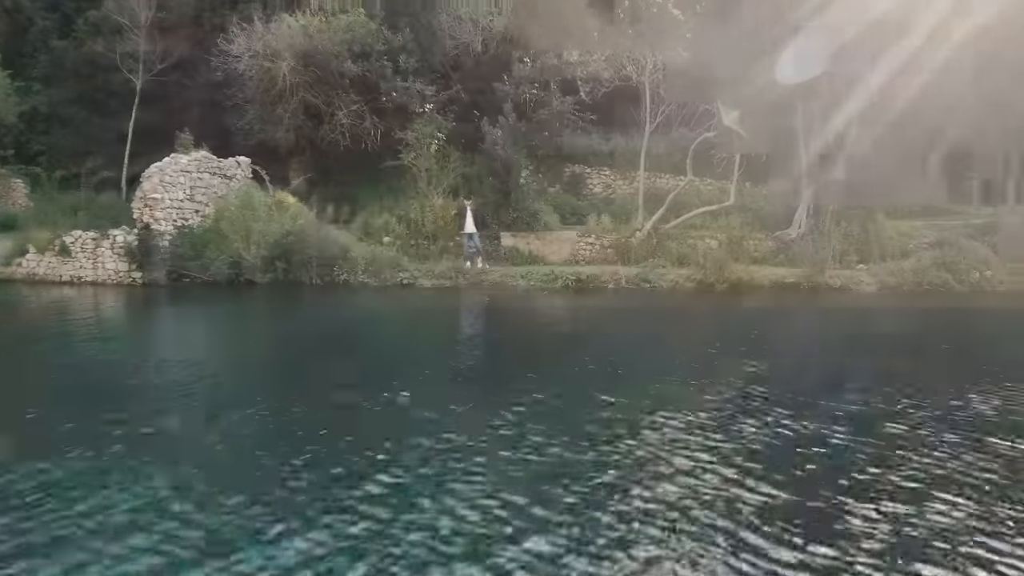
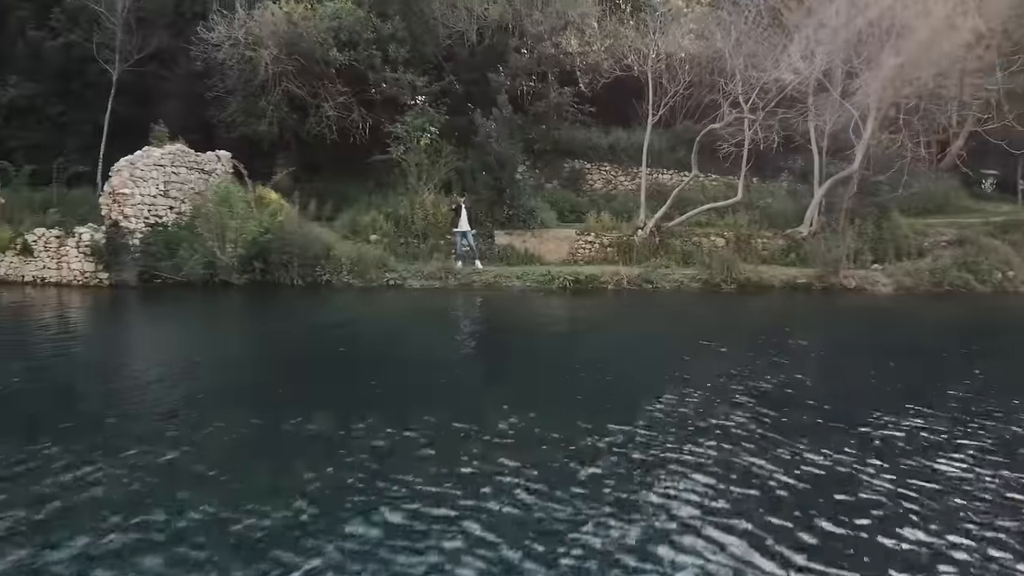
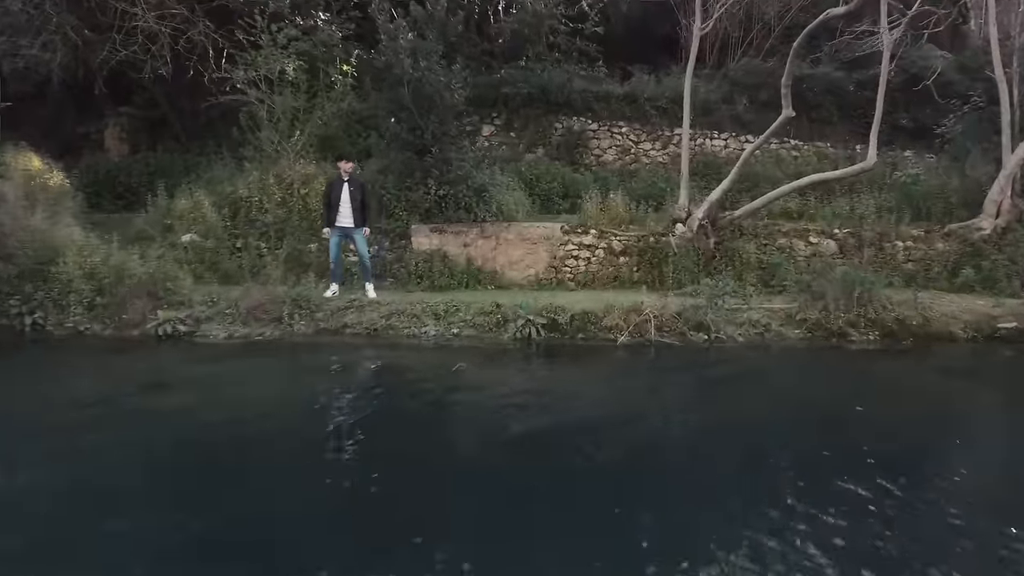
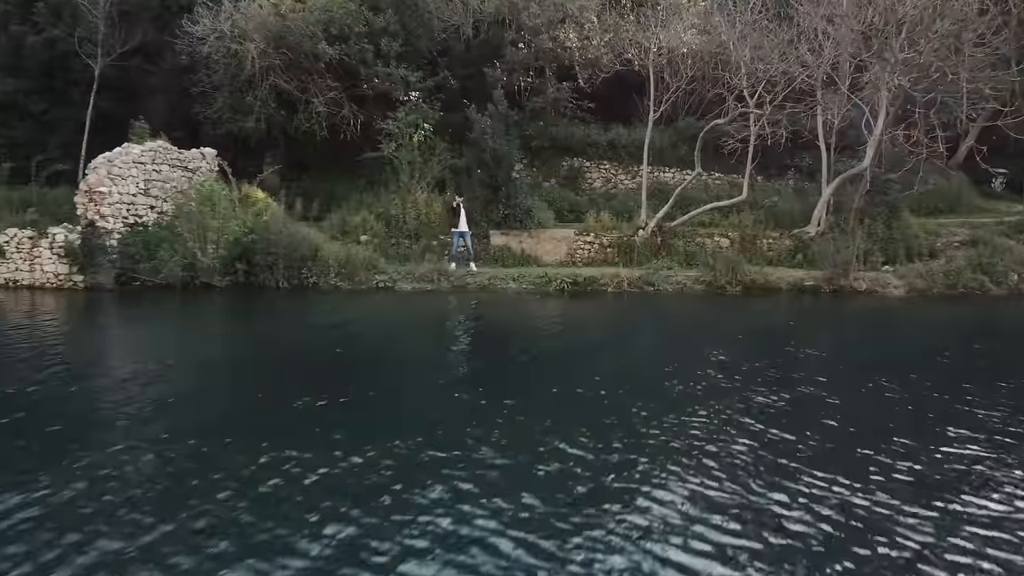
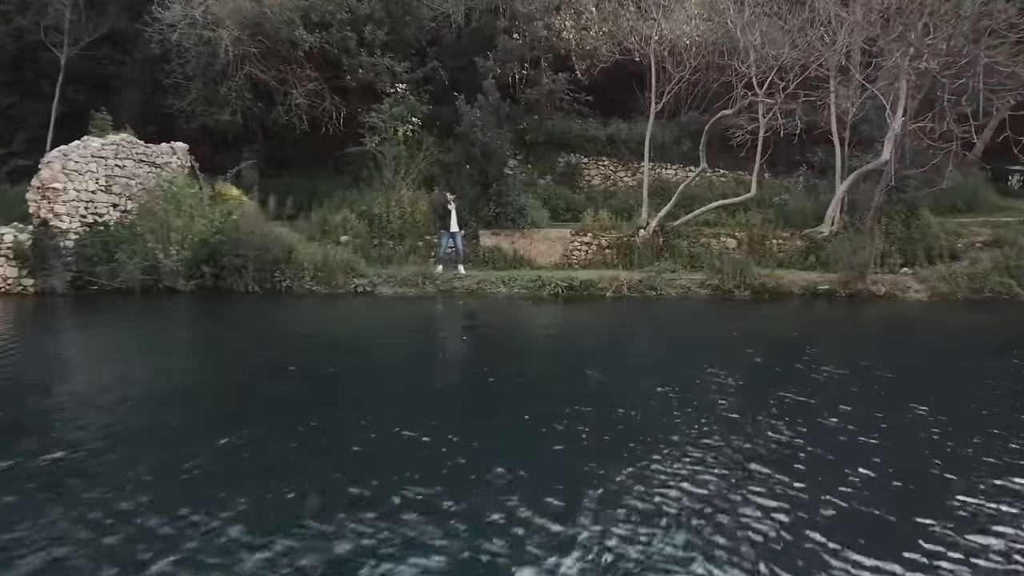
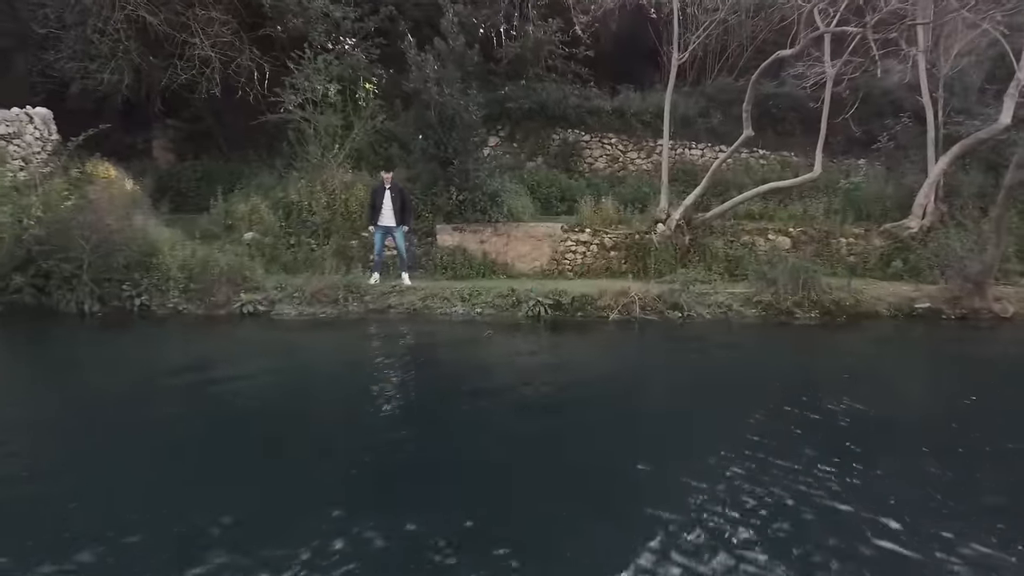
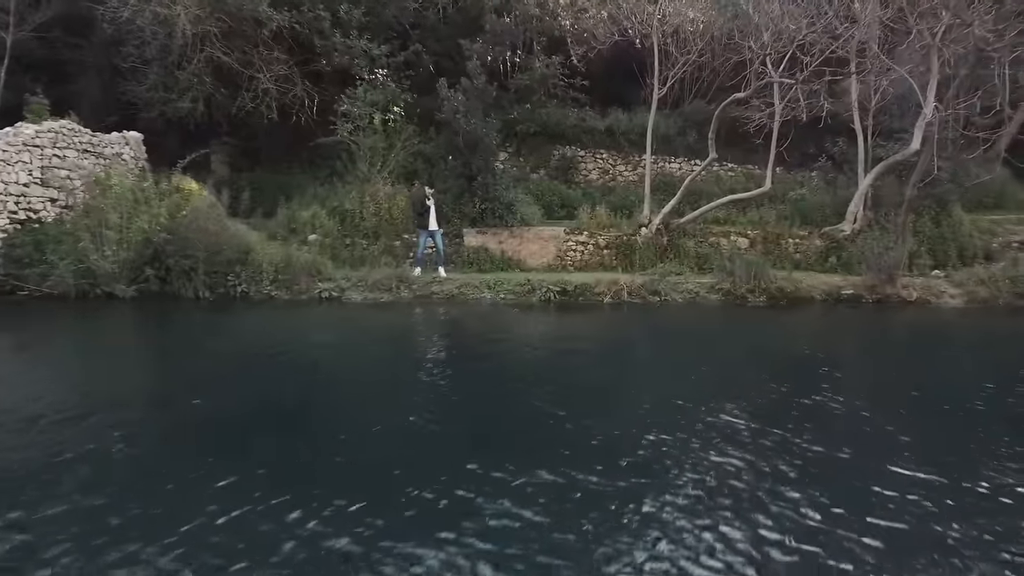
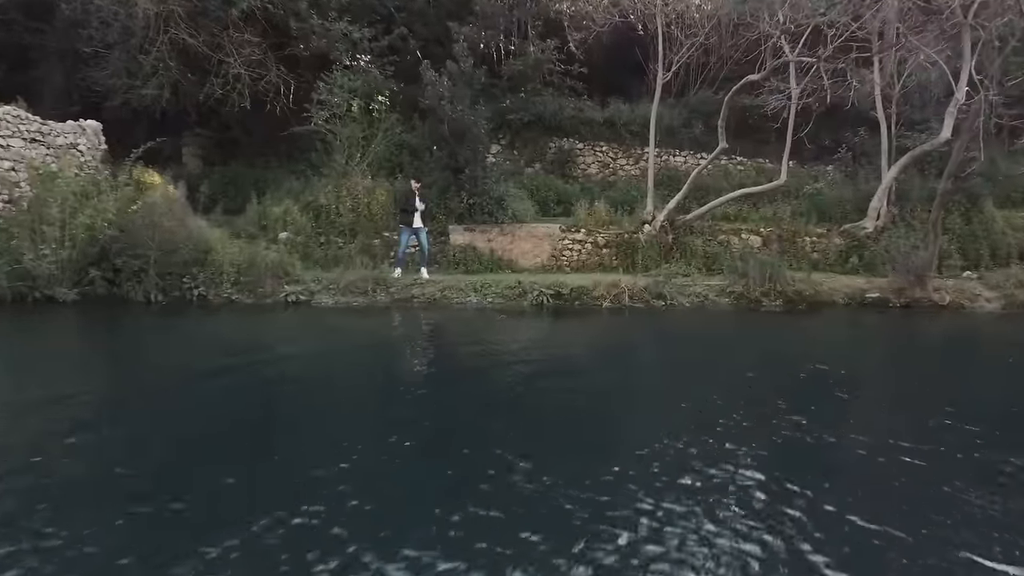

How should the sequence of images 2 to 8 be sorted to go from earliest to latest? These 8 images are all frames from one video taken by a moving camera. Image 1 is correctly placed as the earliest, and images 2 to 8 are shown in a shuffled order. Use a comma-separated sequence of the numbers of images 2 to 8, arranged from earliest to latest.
2, 4, 5, 7, 8, 6, 3
